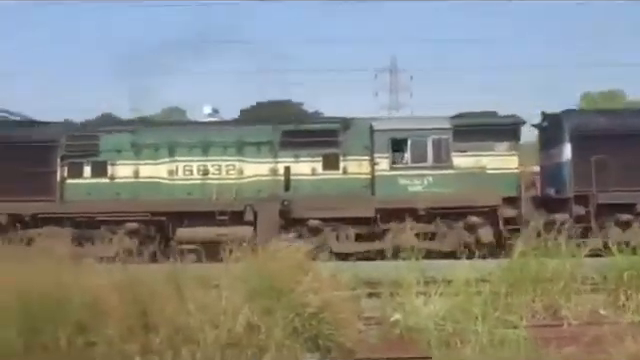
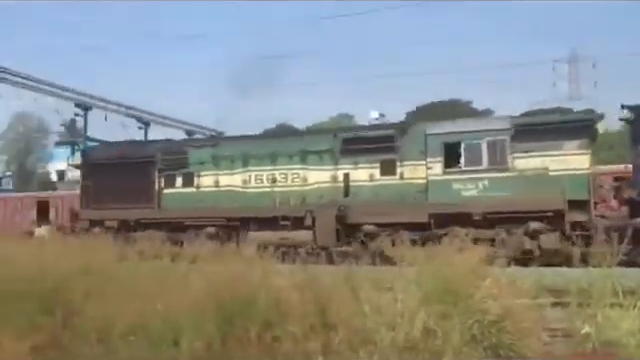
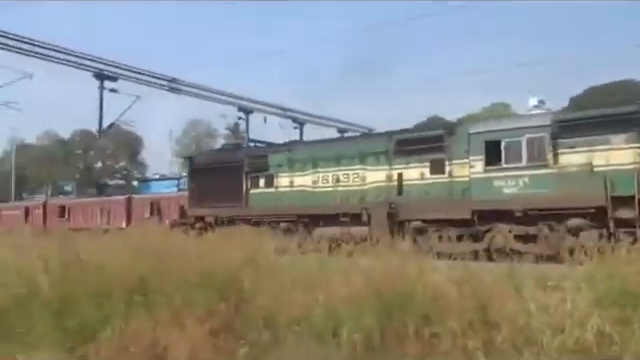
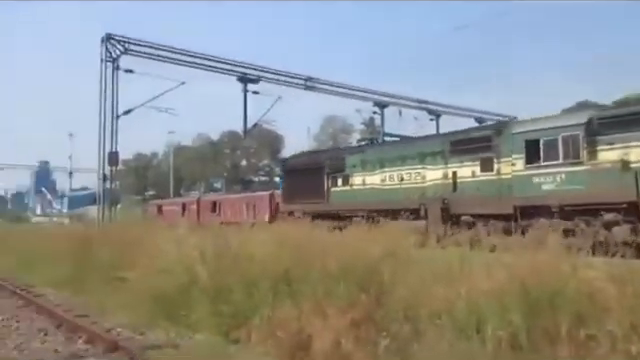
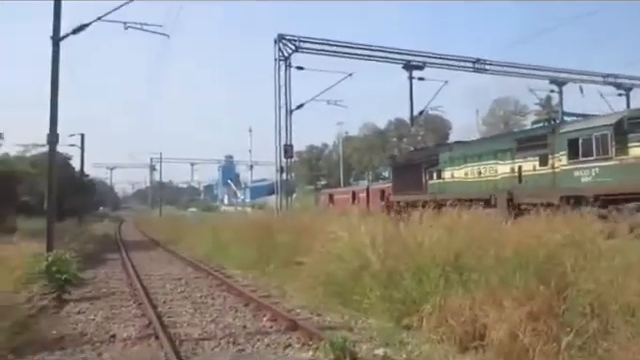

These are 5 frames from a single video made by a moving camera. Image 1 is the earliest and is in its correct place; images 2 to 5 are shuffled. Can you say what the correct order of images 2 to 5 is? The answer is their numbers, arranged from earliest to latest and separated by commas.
2, 3, 4, 5
